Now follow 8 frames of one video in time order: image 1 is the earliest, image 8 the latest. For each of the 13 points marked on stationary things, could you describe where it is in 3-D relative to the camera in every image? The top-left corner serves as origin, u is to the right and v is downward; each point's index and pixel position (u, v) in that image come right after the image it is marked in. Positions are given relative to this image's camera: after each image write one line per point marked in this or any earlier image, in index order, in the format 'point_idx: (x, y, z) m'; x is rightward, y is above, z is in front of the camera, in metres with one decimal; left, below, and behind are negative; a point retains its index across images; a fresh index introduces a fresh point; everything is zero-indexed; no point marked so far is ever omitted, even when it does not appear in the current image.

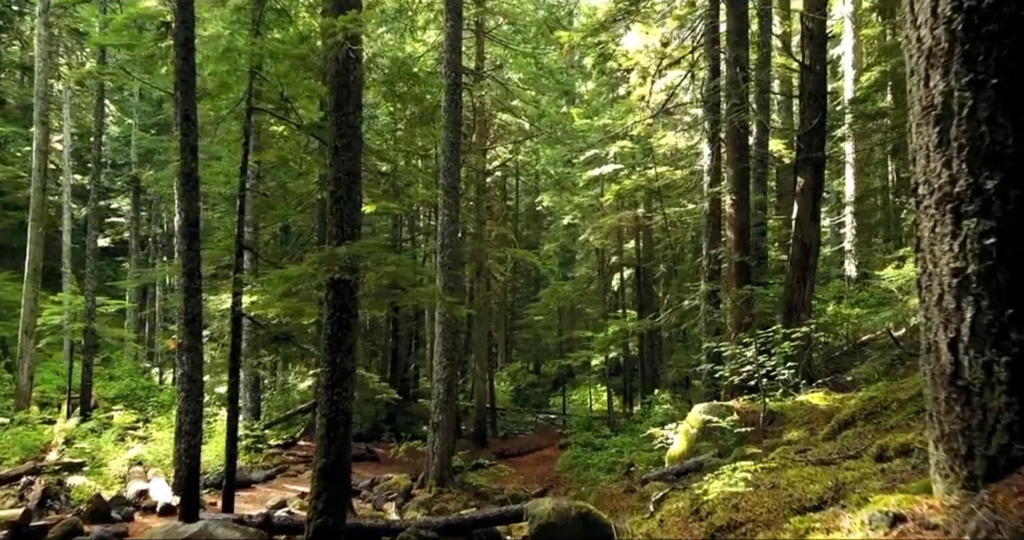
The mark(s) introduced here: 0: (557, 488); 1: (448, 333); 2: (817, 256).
0: (+1.0, -4.7, +15.9) m
1: (-1.3, -1.3, +14.4) m
2: (+5.1, +0.3, +12.2) m
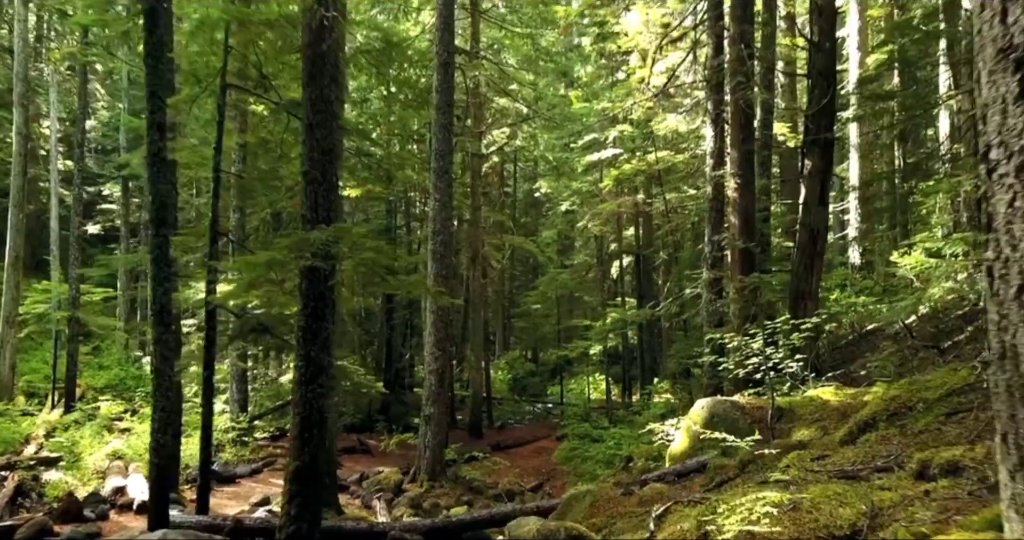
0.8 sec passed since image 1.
0: (+0.9, -4.5, +15.4) m
1: (-1.4, -1.0, +13.9) m
2: (+5.0, +0.5, +11.6) m
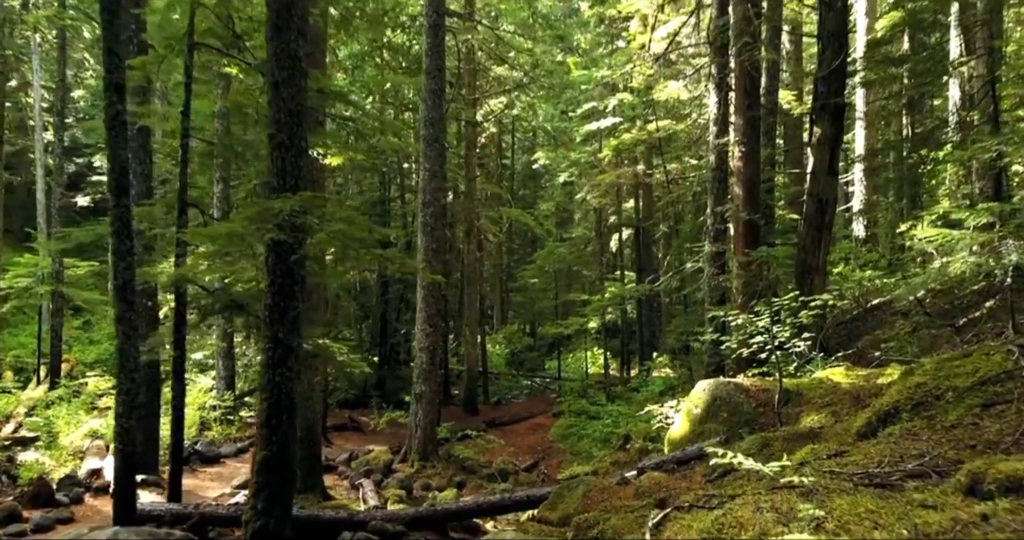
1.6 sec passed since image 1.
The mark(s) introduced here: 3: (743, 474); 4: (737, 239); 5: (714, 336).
0: (+0.8, -3.9, +15.0) m
1: (-1.5, -0.5, +13.4) m
2: (+4.8, +0.9, +11.1) m
3: (+1.8, -1.5, +5.5) m
4: (+3.5, +0.5, +11.3) m
5: (+2.7, -0.9, +9.8) m
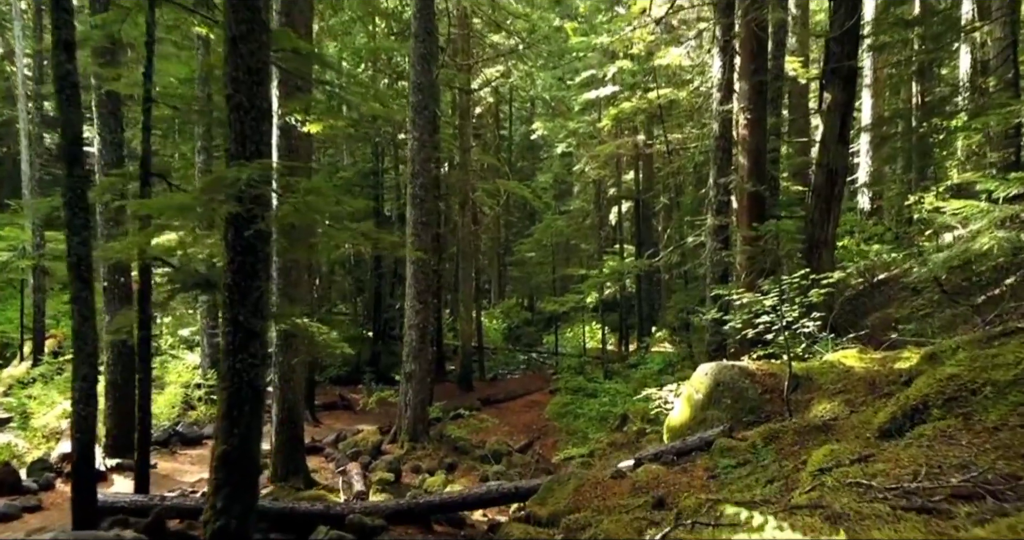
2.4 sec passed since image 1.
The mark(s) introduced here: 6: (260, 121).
0: (+0.6, -3.4, +14.6) m
1: (-1.6, -0.1, +12.9) m
2: (+4.7, +1.2, +10.5) m
3: (+1.6, -1.4, +5.0) m
4: (+3.4, +0.8, +10.7) m
5: (+2.6, -0.6, +9.3) m
6: (-1.9, +1.1, +5.5) m
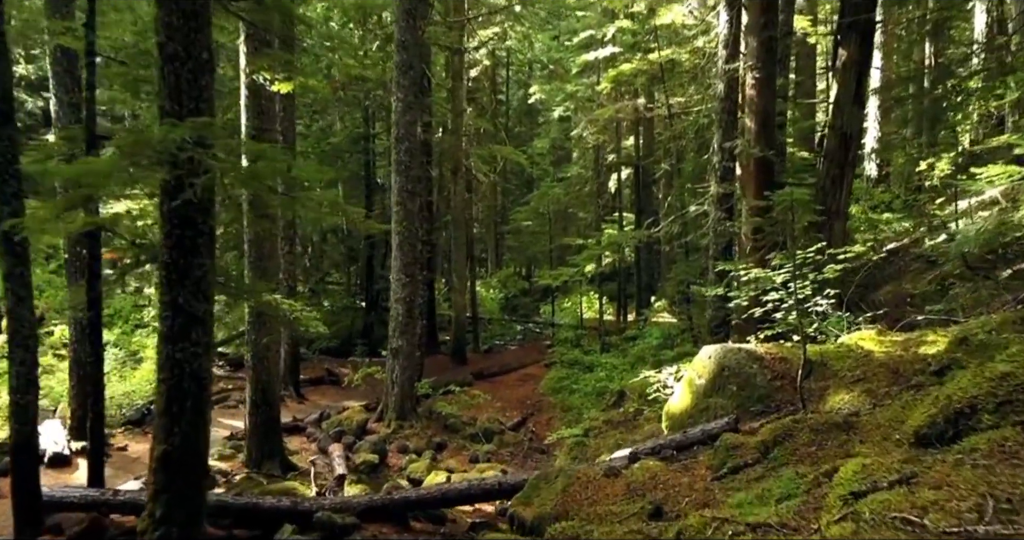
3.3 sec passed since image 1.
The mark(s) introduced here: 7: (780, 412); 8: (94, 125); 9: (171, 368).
0: (+0.5, -2.8, +14.0) m
1: (-1.7, +0.4, +12.2) m
2: (+4.6, +1.6, +9.7) m
3: (+1.5, -1.2, +4.4) m
4: (+3.2, +1.2, +10.0) m
5: (+2.4, -0.2, +8.6) m
6: (-2.0, +1.3, +4.7) m
7: (+2.1, -1.1, +5.8) m
8: (-3.9, +1.4, +6.8) m
9: (-2.2, -0.6, +4.7) m
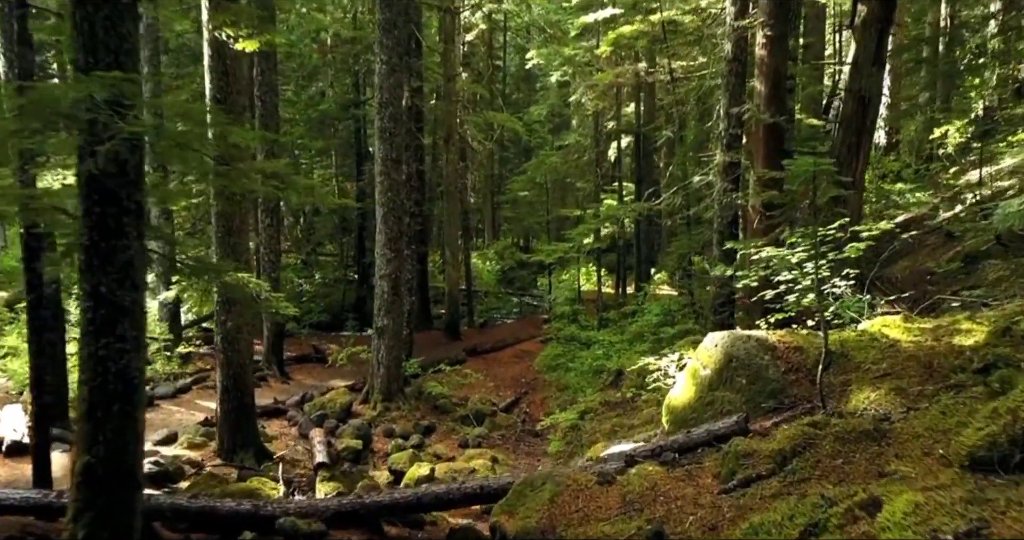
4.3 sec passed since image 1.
0: (+0.4, -2.4, +13.5) m
1: (-1.9, +0.8, +11.5) m
2: (+4.5, +1.9, +9.0) m
3: (+1.4, -1.2, +3.8) m
4: (+3.1, +1.6, +9.3) m
5: (+2.3, 0.0, +7.9) m
6: (-2.1, +1.4, +4.0) m
7: (+2.0, -1.0, +5.2) m
8: (-4.0, +1.5, +6.1) m
9: (-2.3, -0.5, +4.0) m
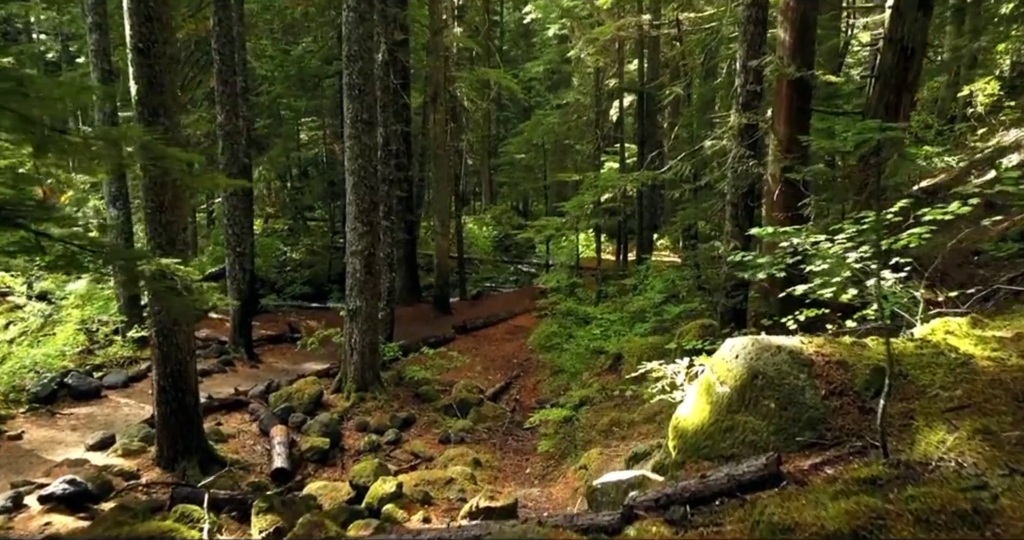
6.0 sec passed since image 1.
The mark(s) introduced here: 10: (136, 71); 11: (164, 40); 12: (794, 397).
0: (+0.2, -1.9, +12.4) m
1: (-2.1, +1.2, +10.2) m
2: (+4.3, +2.1, +7.7) m
3: (+1.2, -1.2, +2.6) m
4: (+2.9, +1.8, +8.0) m
5: (+2.1, +0.2, +6.7) m
6: (-2.3, +1.3, +2.7) m
7: (+1.8, -1.0, +4.0) m
8: (-4.2, +1.6, +4.8) m
9: (-2.5, -0.6, +2.9) m
10: (-3.6, +1.9, +7.0) m
11: (-3.3, +2.2, +7.0) m
12: (+1.7, -0.8, +4.3) m
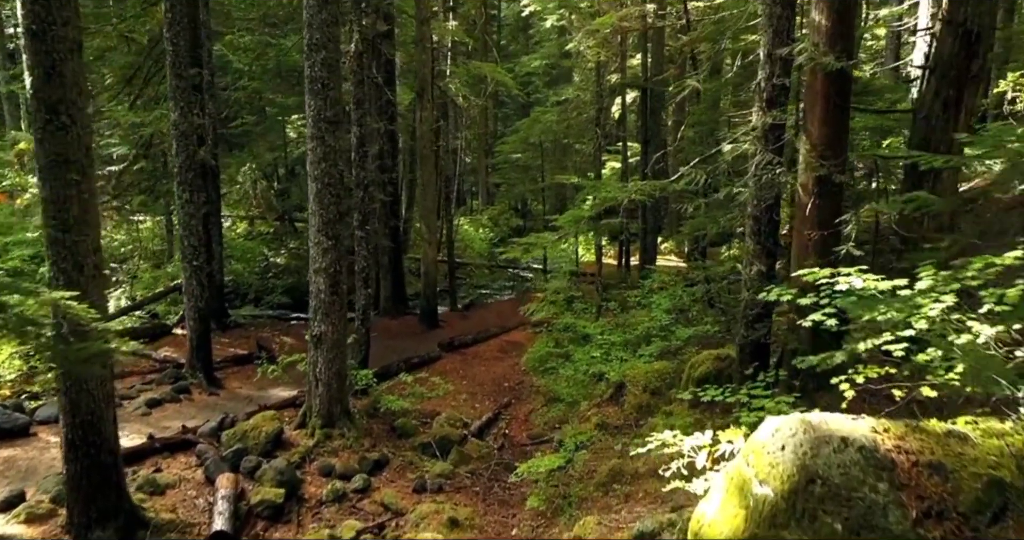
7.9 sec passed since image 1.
0: (0.0, -2.1, +11.1) m
1: (-2.2, +0.9, +8.9) m
2: (+4.1, +1.8, +6.4) m
3: (+1.0, -1.5, +1.3) m
4: (+2.7, +1.5, +6.7) m
5: (+2.0, -0.1, +5.4) m
6: (-2.5, +1.0, +1.4) m
7: (+1.6, -1.3, +2.7) m
8: (-4.3, +1.3, +3.5) m
9: (-2.7, -0.9, +1.6) m
10: (-3.7, +1.6, +5.7) m
11: (-3.5, +1.9, +5.8) m
12: (+1.5, -1.0, +3.1) m
